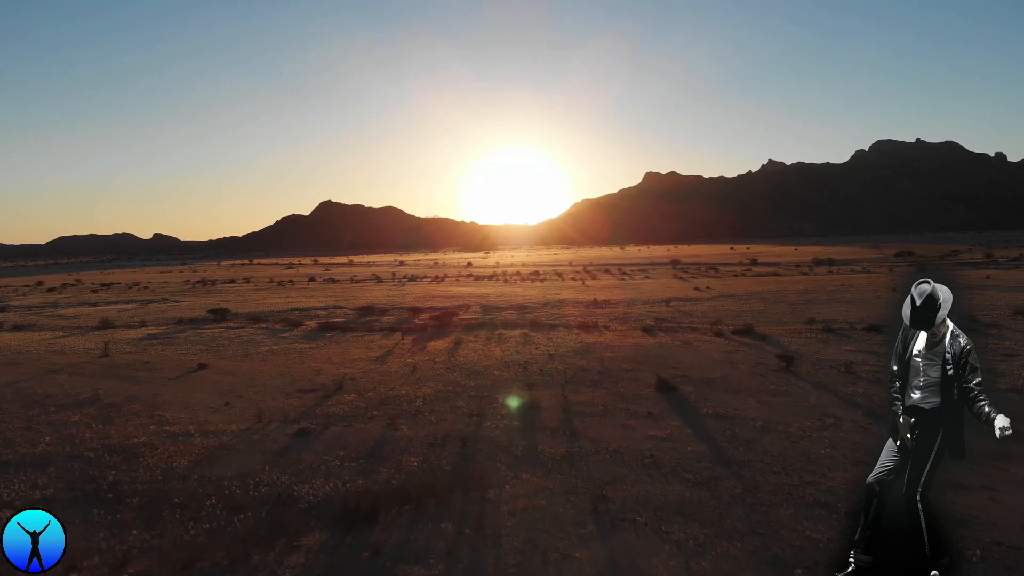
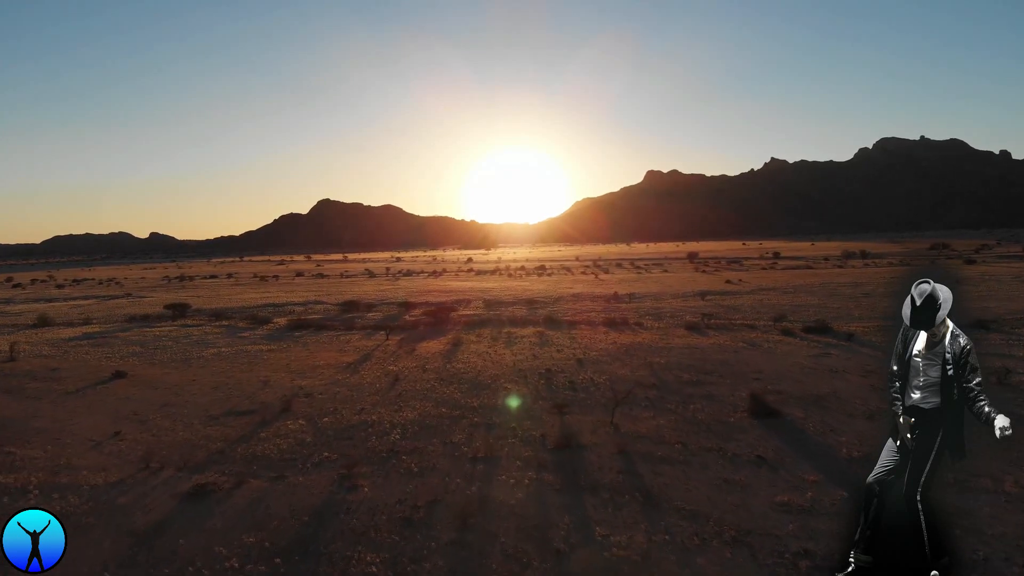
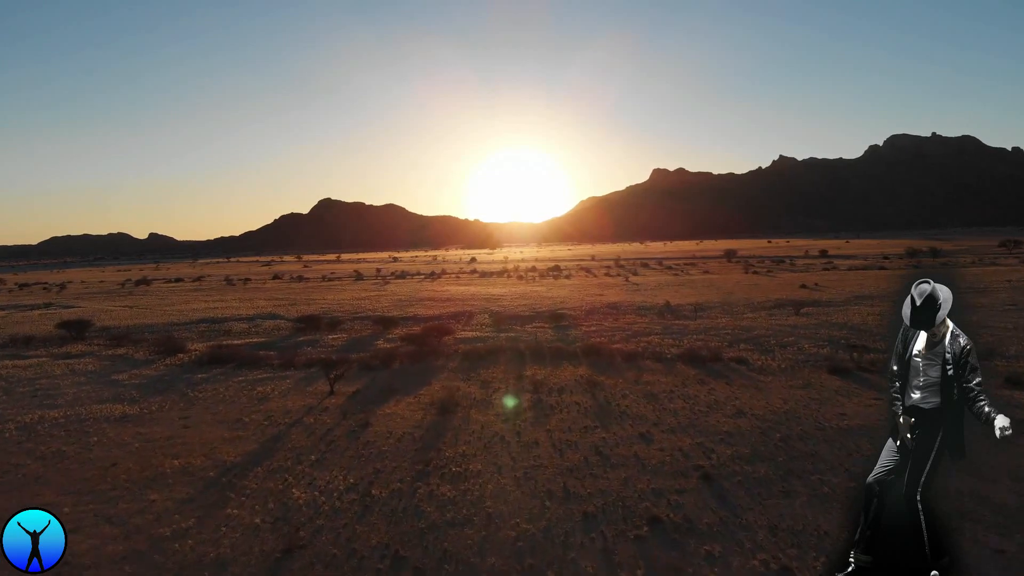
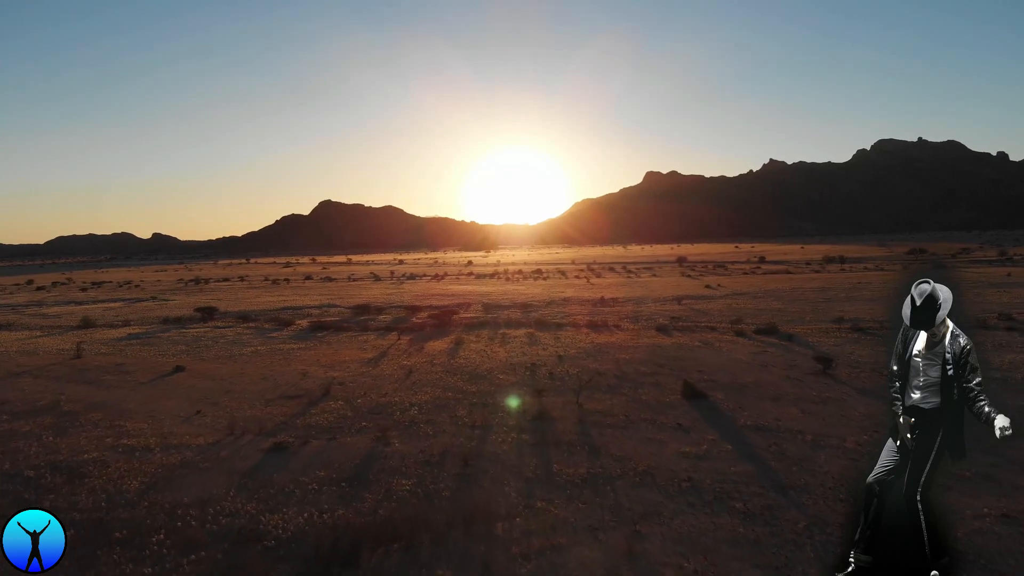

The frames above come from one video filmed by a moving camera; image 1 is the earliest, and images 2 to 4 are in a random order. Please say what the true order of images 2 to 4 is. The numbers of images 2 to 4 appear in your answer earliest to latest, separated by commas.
4, 2, 3
